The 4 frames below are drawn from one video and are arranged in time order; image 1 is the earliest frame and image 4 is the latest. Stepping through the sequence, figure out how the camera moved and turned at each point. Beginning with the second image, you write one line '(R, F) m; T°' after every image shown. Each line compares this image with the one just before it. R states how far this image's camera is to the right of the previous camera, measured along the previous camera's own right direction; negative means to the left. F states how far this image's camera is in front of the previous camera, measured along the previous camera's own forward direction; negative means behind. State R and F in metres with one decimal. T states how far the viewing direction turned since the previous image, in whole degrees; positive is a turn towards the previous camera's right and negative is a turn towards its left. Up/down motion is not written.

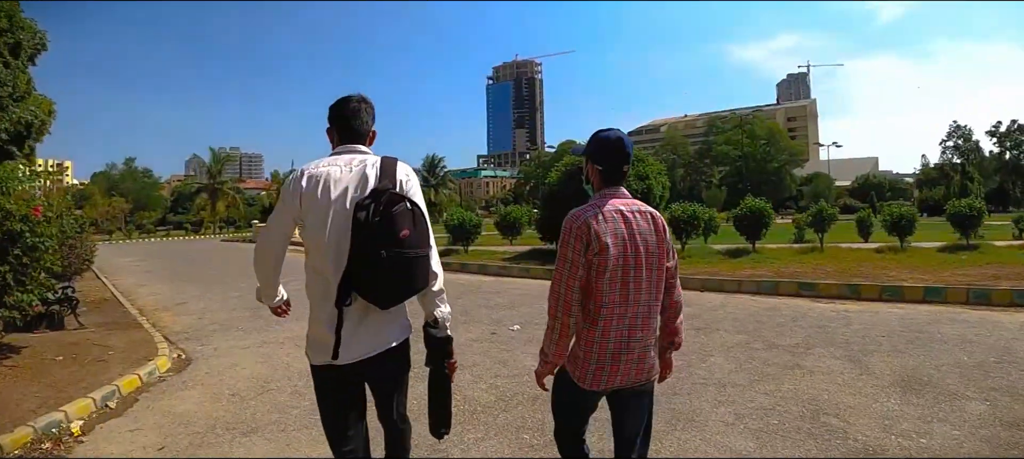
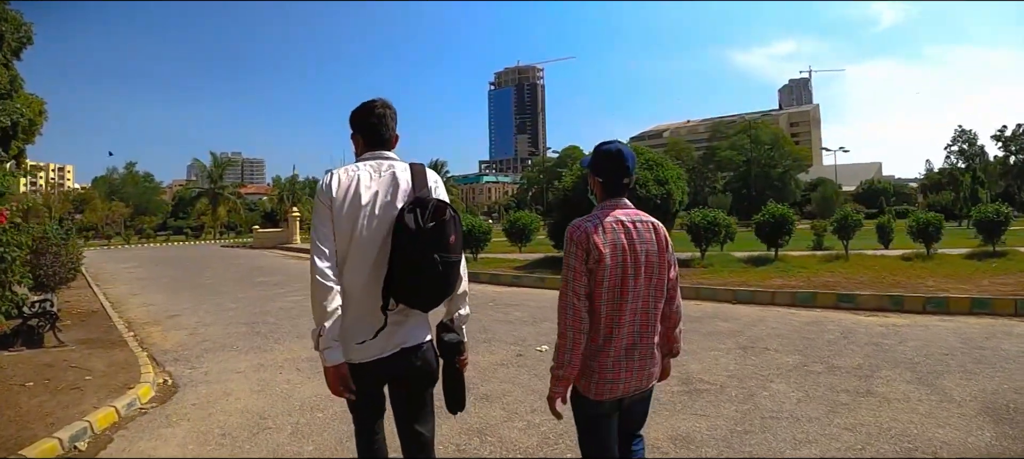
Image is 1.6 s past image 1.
(-0.3, +0.7) m; 0°
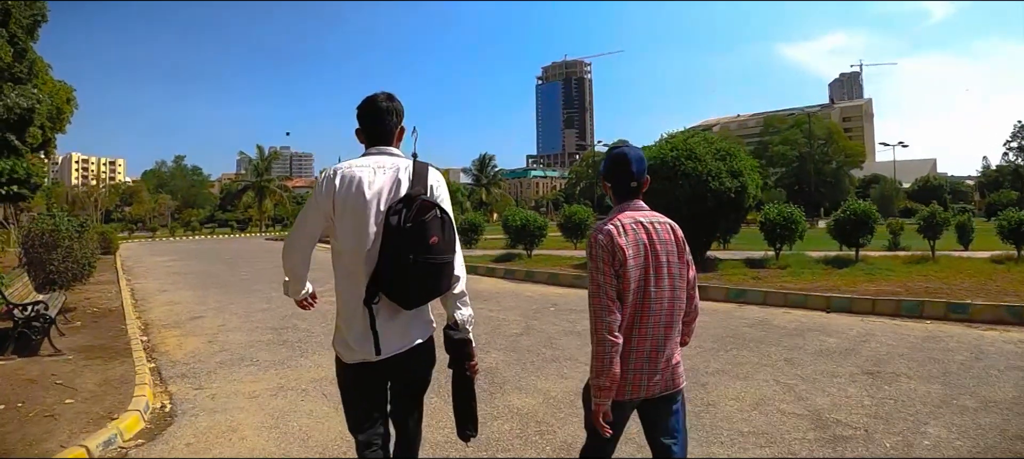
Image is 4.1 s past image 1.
(-0.3, +1.1) m; -4°
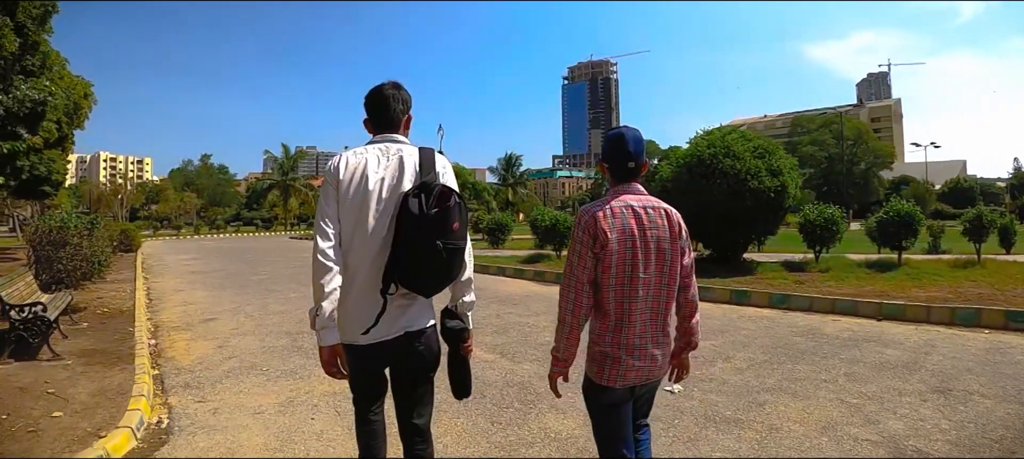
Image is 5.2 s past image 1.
(-0.1, +0.5) m; -2°
